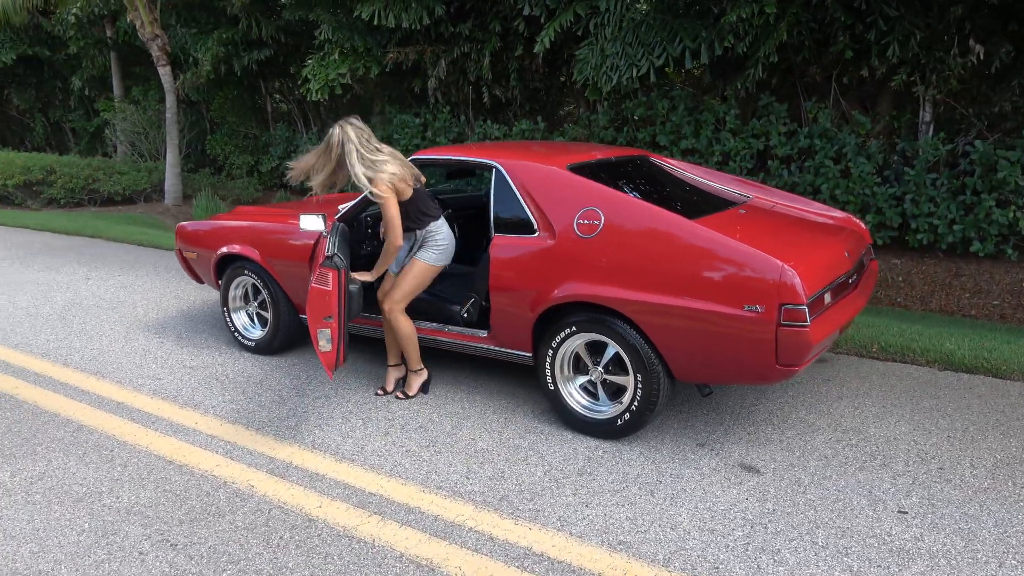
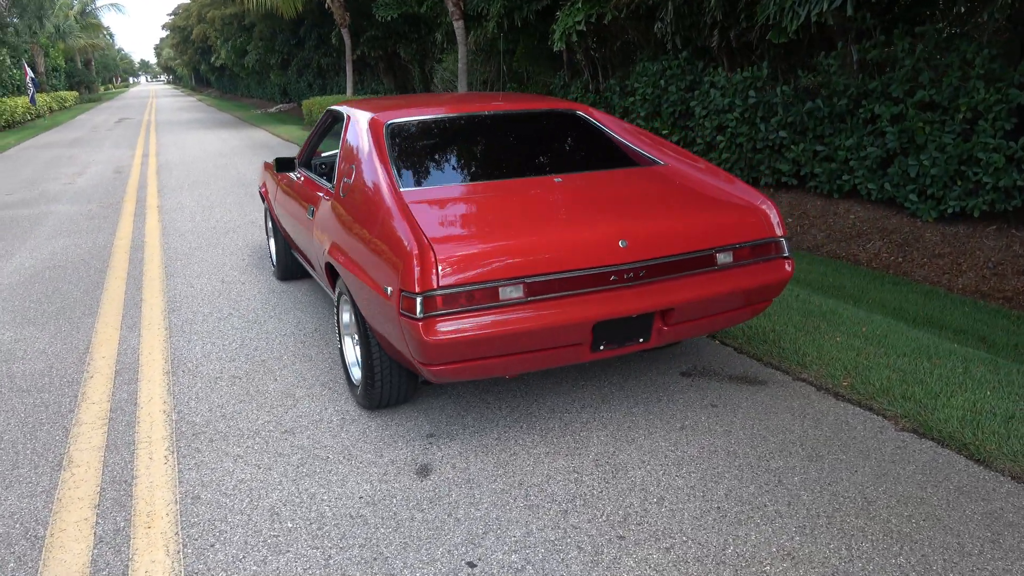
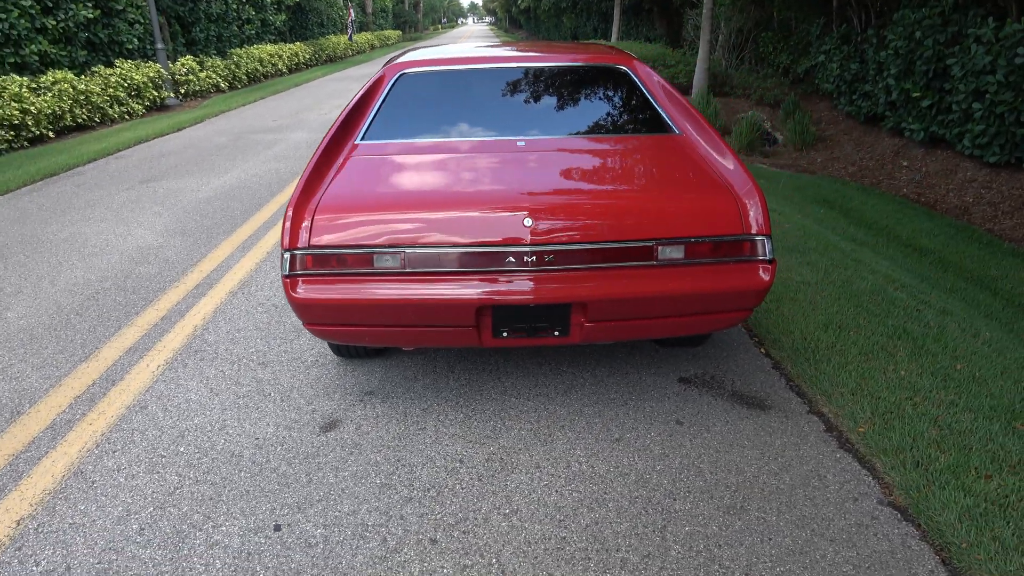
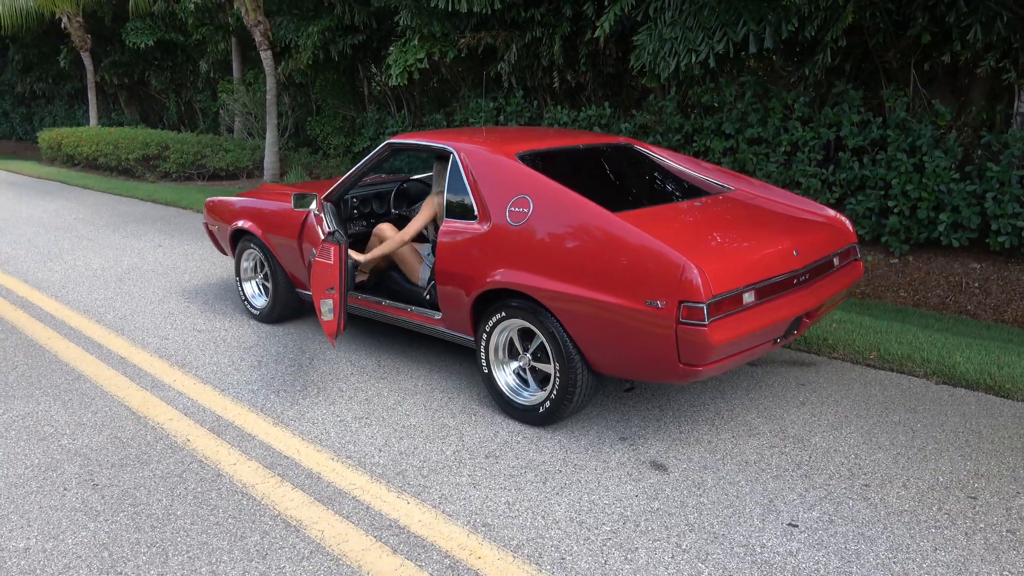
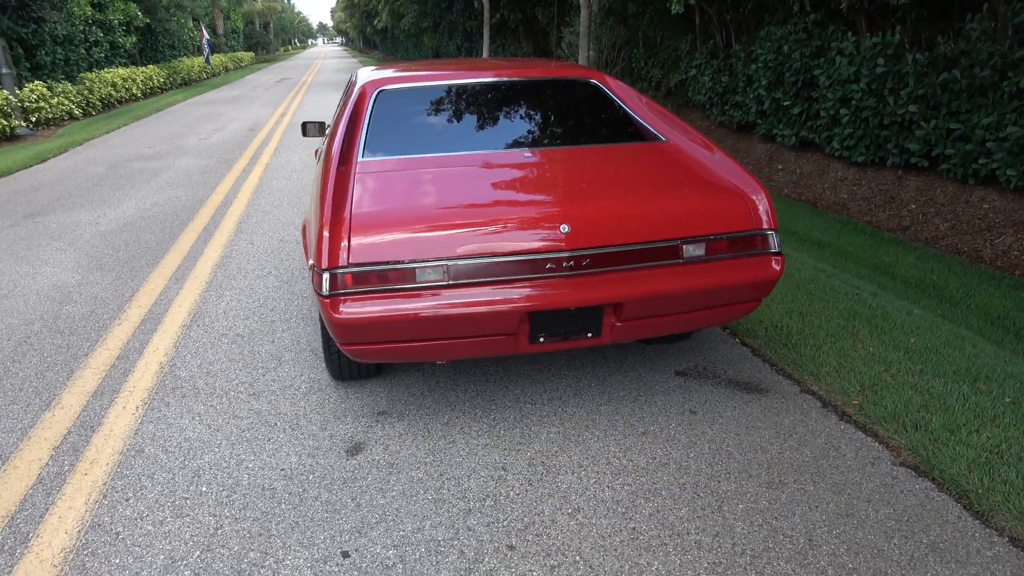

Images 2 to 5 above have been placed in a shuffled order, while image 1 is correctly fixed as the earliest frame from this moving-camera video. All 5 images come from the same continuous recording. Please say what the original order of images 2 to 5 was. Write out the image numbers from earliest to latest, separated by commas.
4, 2, 5, 3
